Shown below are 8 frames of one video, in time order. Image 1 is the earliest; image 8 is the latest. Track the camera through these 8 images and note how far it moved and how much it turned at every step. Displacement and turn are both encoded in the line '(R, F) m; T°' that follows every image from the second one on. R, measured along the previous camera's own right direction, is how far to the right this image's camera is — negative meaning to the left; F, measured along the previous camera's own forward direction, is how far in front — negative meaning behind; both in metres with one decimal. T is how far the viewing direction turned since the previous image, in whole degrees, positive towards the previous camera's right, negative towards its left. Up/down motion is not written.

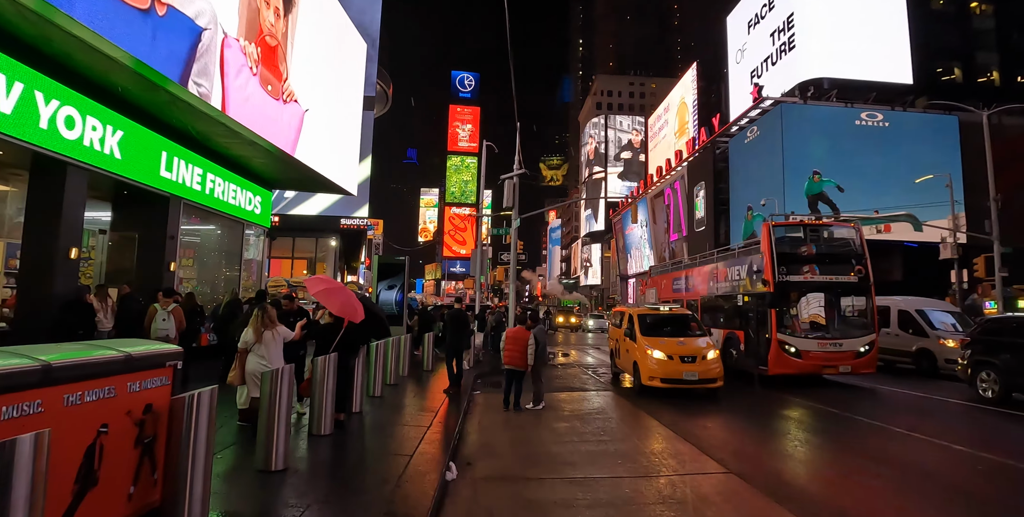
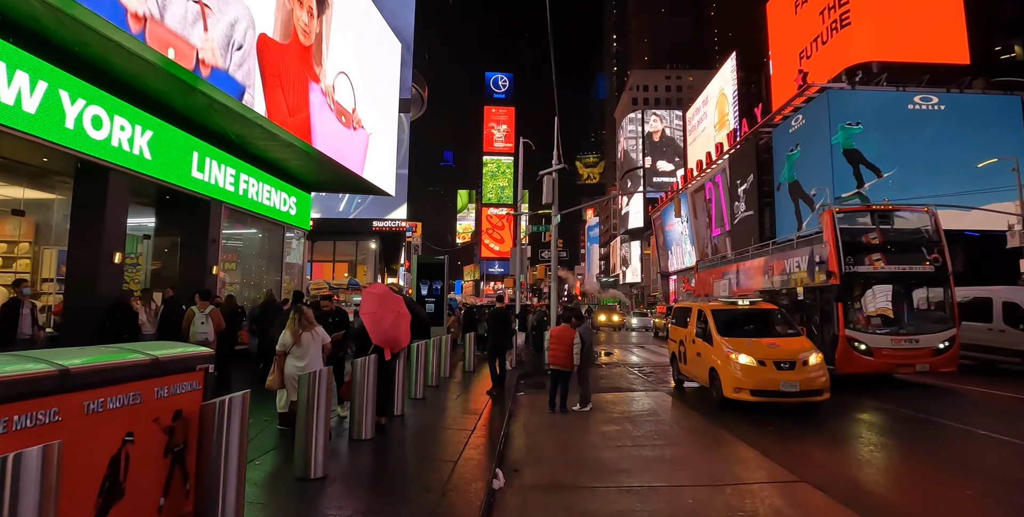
(-0.1, +0.4) m; -4°
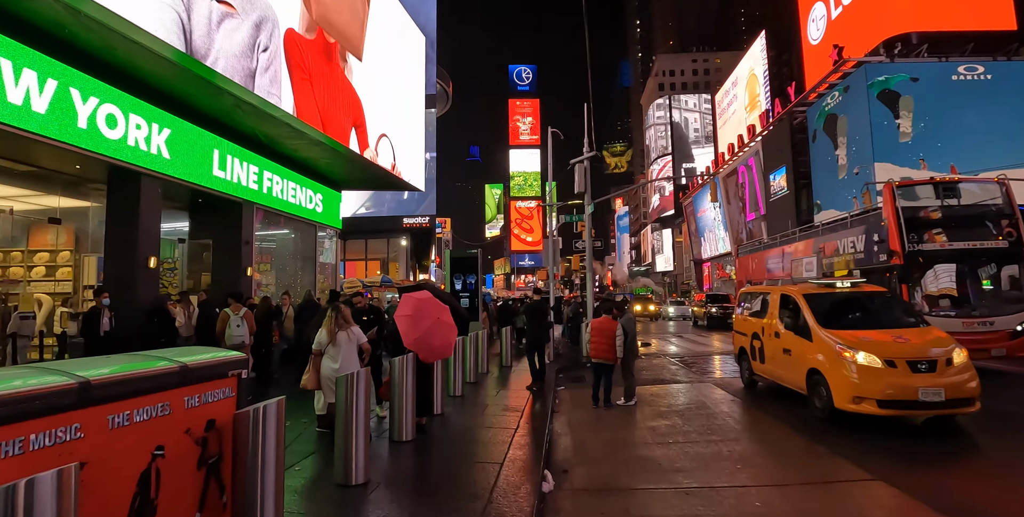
(-0.1, +0.4) m; -3°
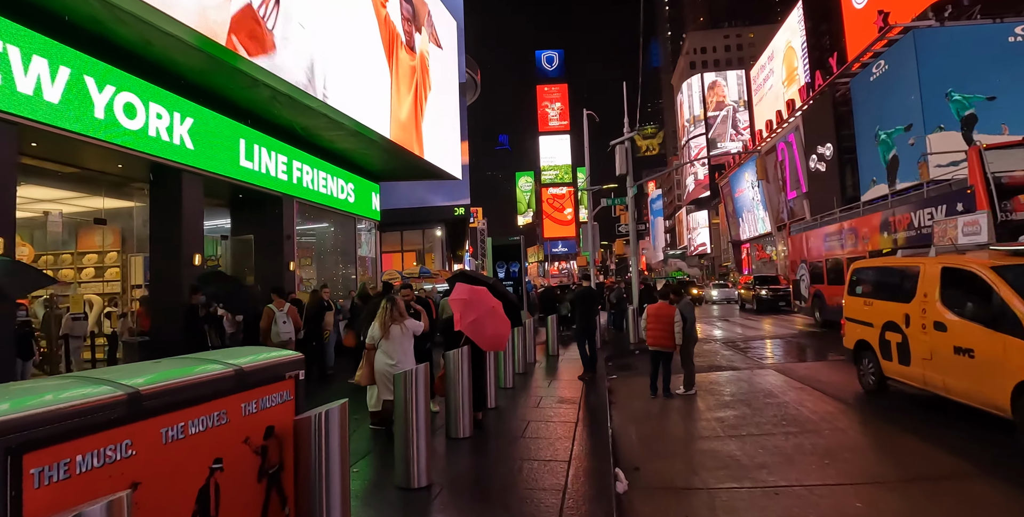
(-0.3, +0.4) m; -3°
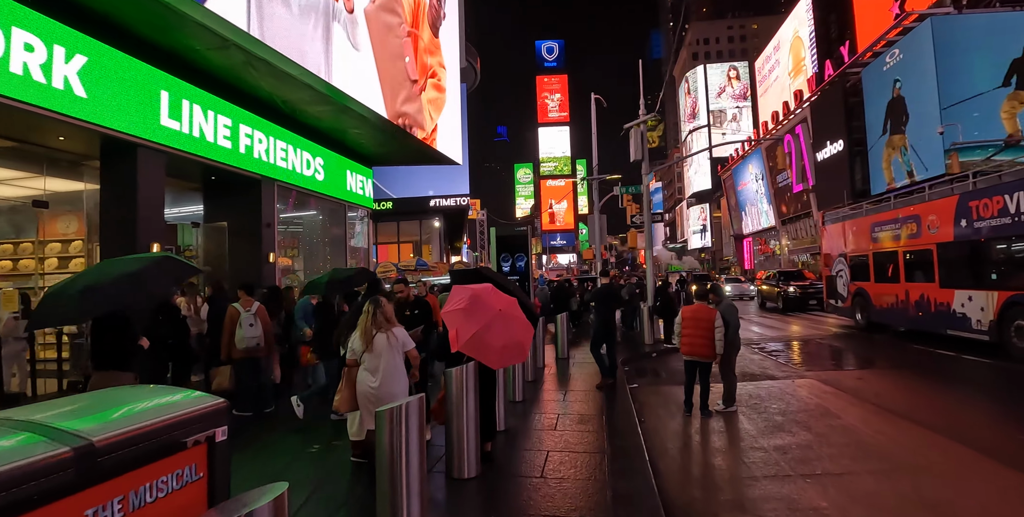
(-0.2, +1.4) m; 0°
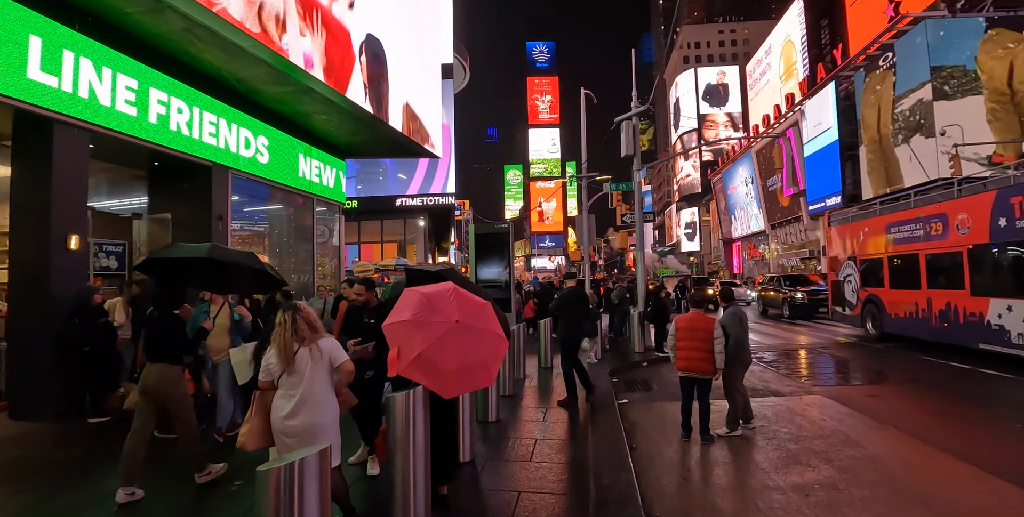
(+0.2, +1.1) m; +1°
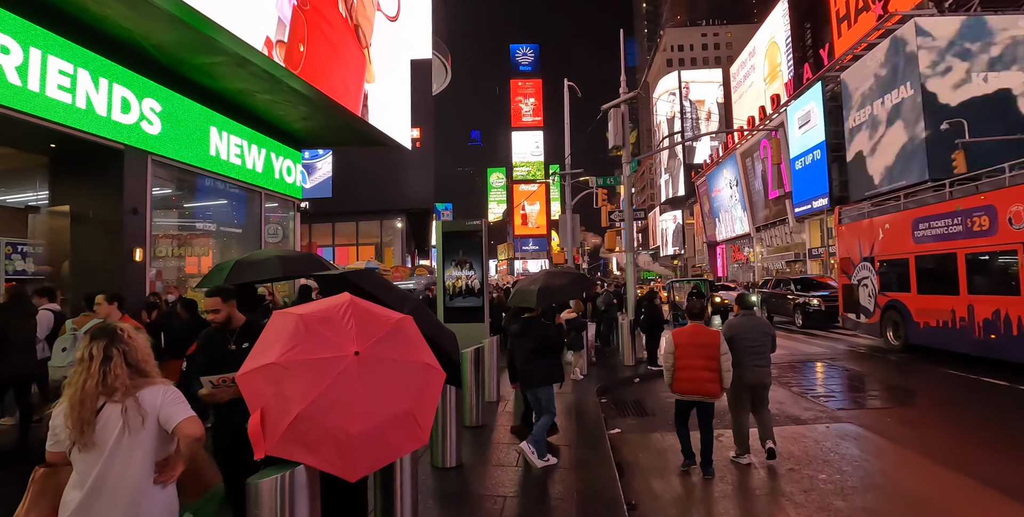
(+0.2, +1.5) m; +2°
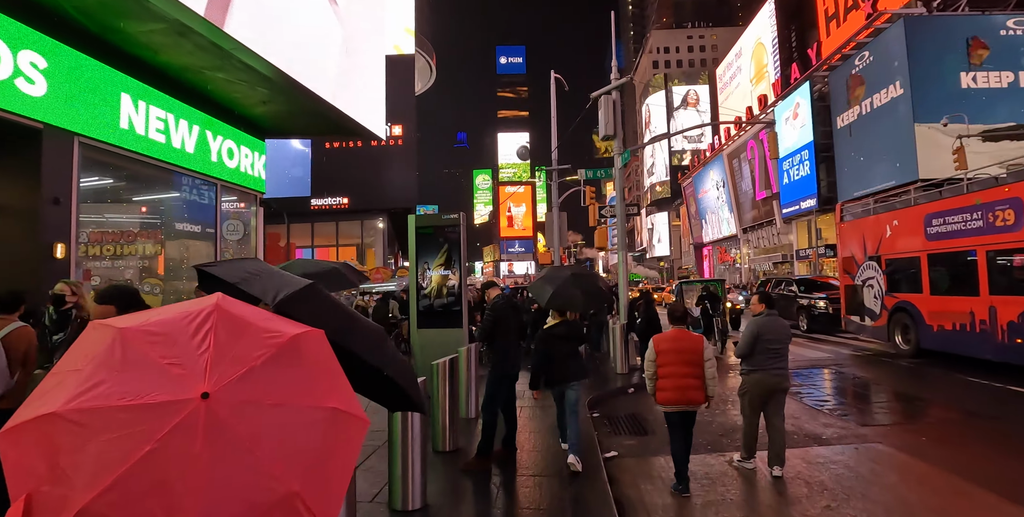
(+0.1, +1.0) m; +1°
